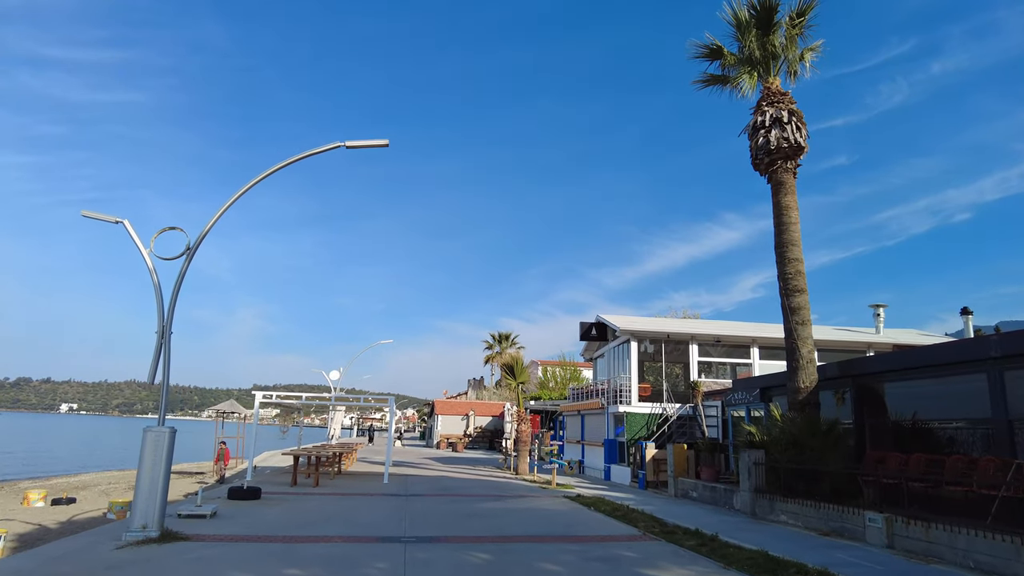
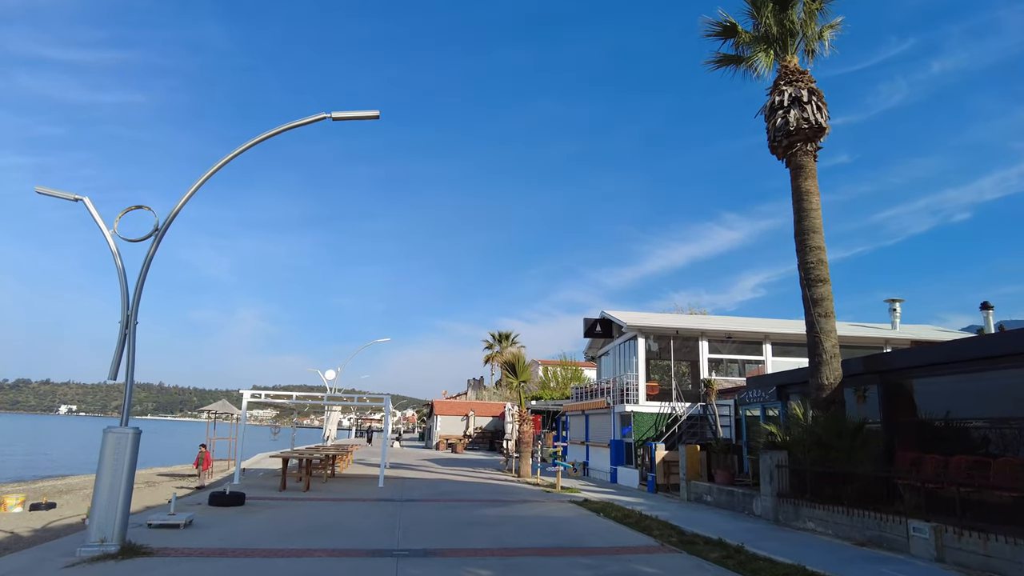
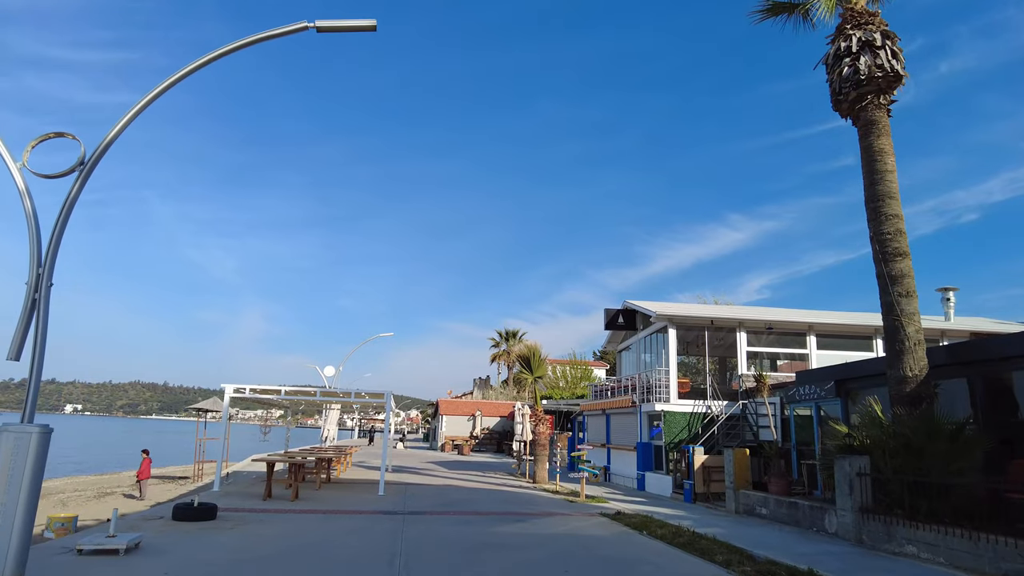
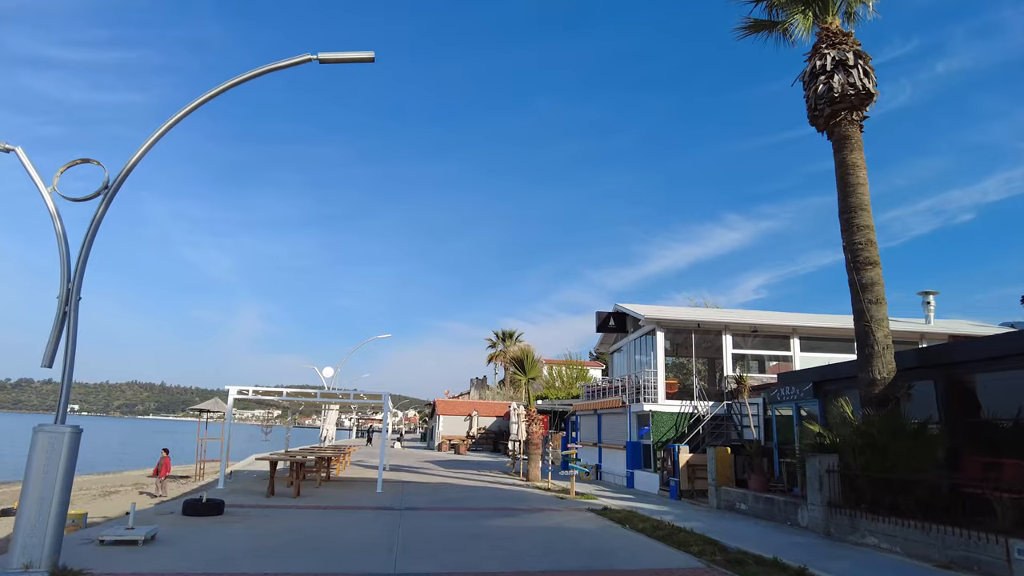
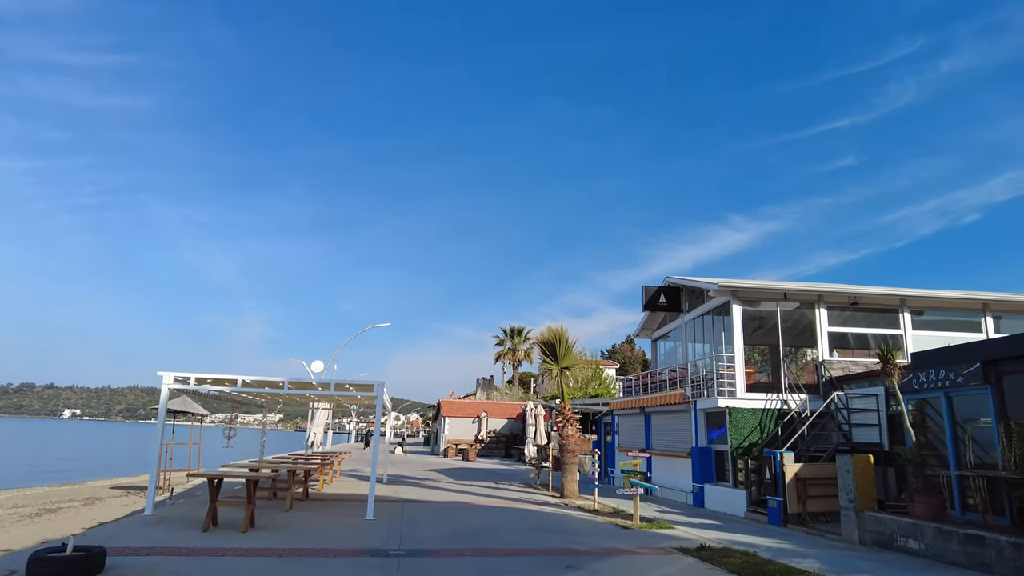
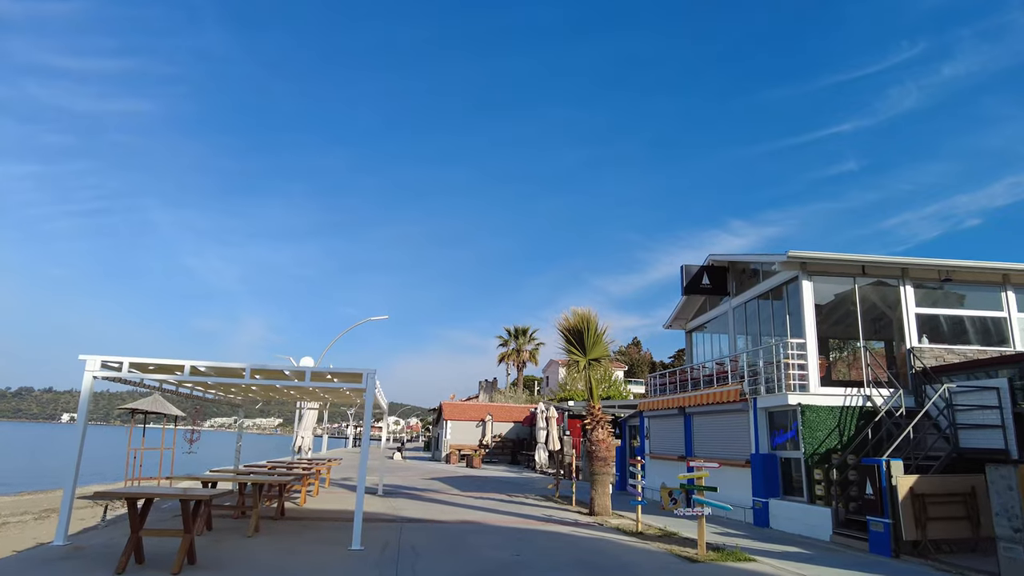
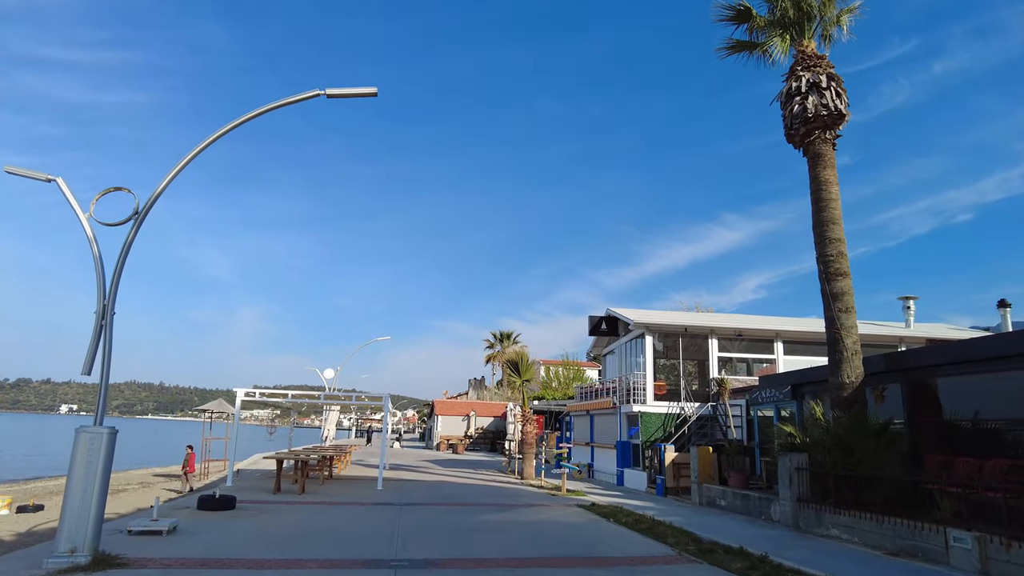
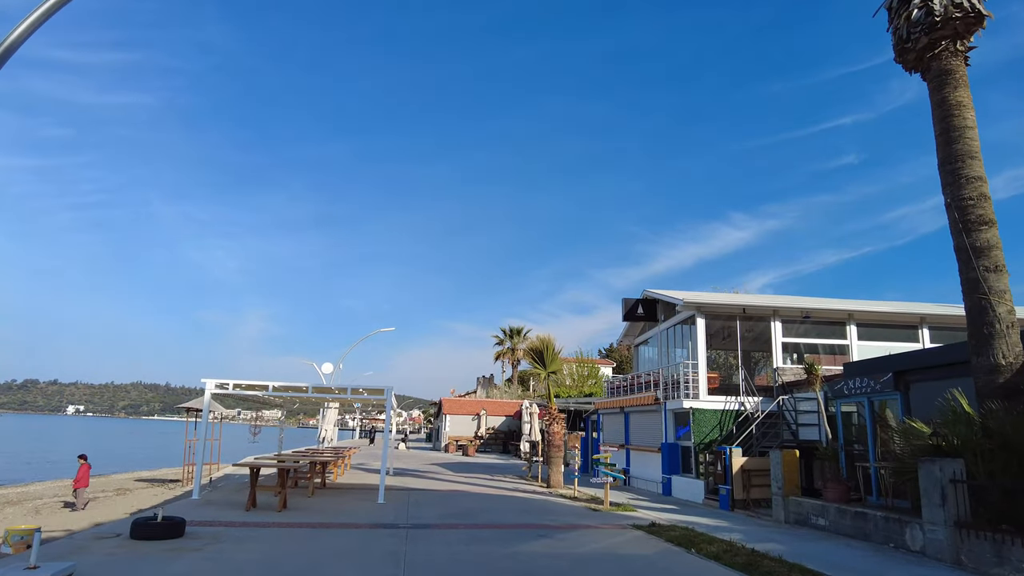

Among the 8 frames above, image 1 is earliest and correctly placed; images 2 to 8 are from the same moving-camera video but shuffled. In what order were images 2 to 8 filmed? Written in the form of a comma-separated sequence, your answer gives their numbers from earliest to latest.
2, 7, 4, 3, 8, 5, 6
